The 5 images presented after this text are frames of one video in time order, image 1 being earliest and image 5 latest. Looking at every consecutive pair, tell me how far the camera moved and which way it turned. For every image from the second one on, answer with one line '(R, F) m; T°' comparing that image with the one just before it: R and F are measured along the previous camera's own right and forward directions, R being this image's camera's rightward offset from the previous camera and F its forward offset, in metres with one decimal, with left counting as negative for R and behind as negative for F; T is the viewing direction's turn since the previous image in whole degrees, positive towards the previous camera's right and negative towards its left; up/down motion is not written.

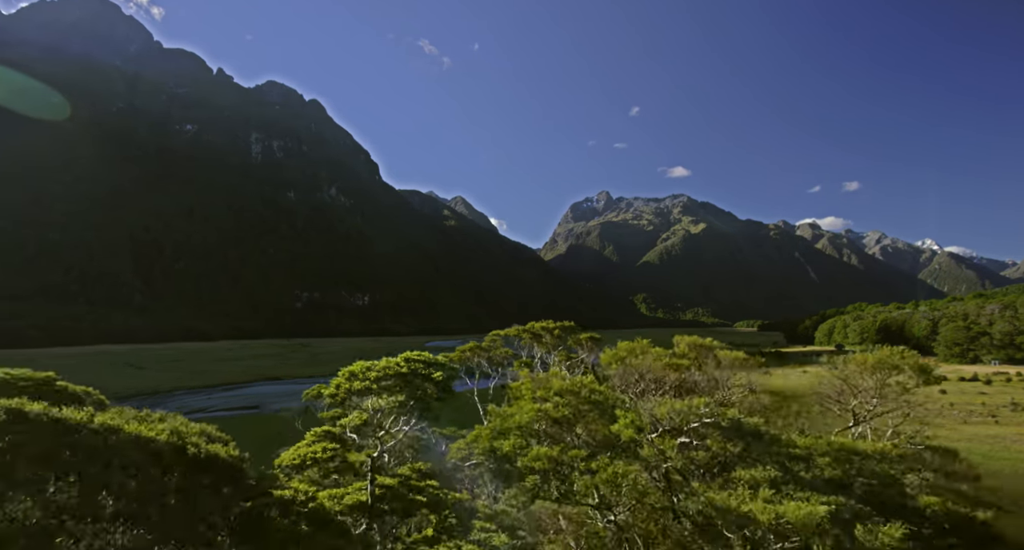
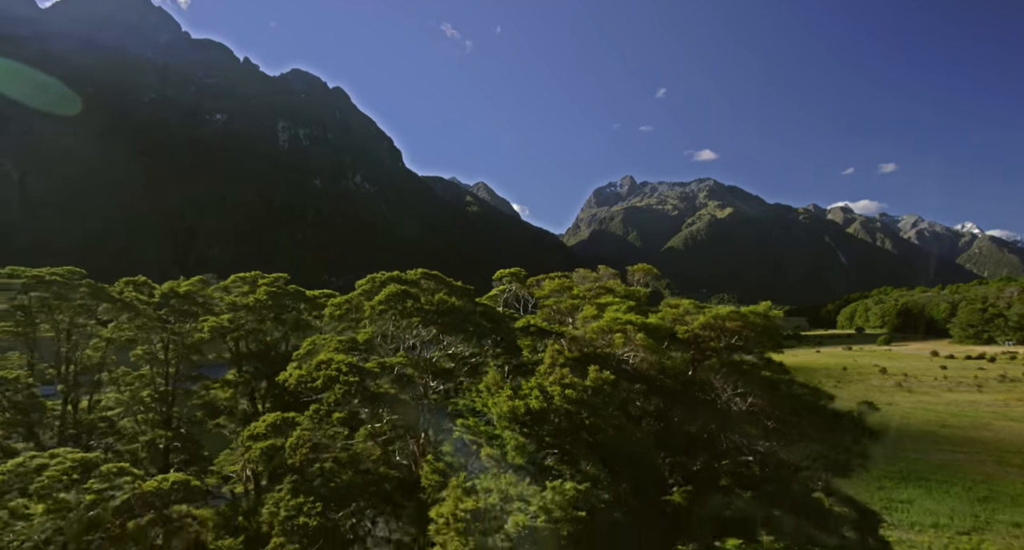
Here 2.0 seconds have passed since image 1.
(-0.1, -9.4) m; -2°
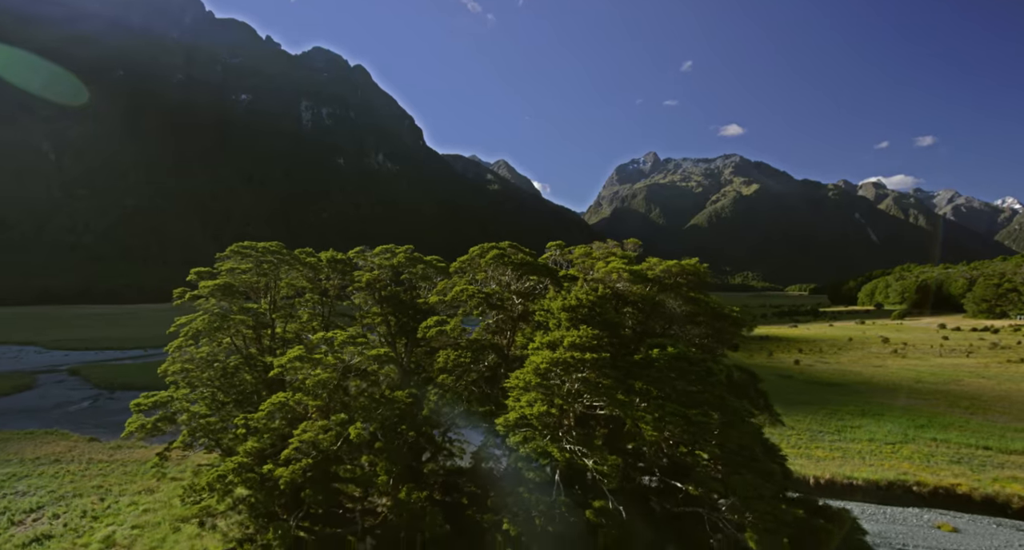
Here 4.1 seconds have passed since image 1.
(-0.9, -10.0) m; -2°
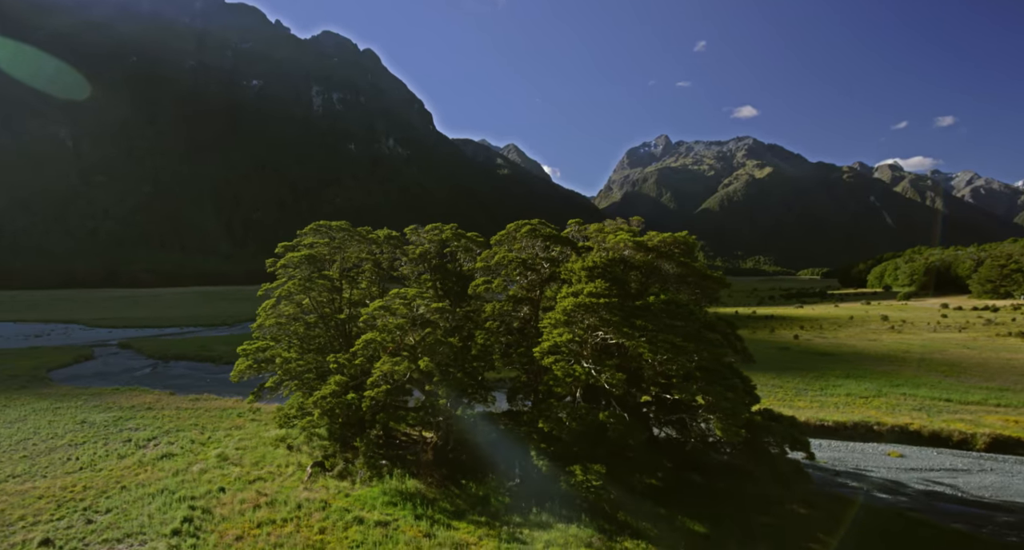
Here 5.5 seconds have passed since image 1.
(-0.9, -6.0) m; -1°
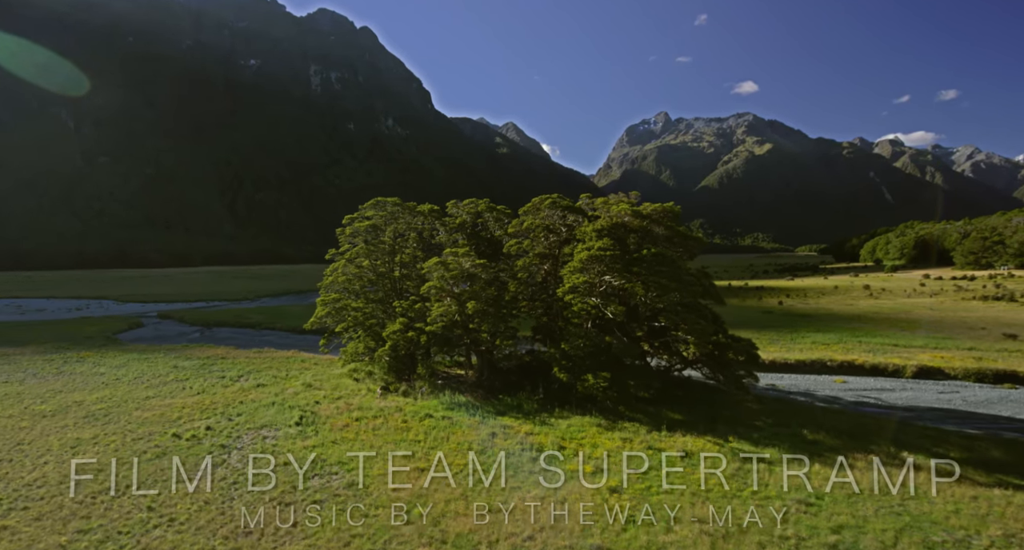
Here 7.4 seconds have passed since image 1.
(-1.5, -8.0) m; 0°
